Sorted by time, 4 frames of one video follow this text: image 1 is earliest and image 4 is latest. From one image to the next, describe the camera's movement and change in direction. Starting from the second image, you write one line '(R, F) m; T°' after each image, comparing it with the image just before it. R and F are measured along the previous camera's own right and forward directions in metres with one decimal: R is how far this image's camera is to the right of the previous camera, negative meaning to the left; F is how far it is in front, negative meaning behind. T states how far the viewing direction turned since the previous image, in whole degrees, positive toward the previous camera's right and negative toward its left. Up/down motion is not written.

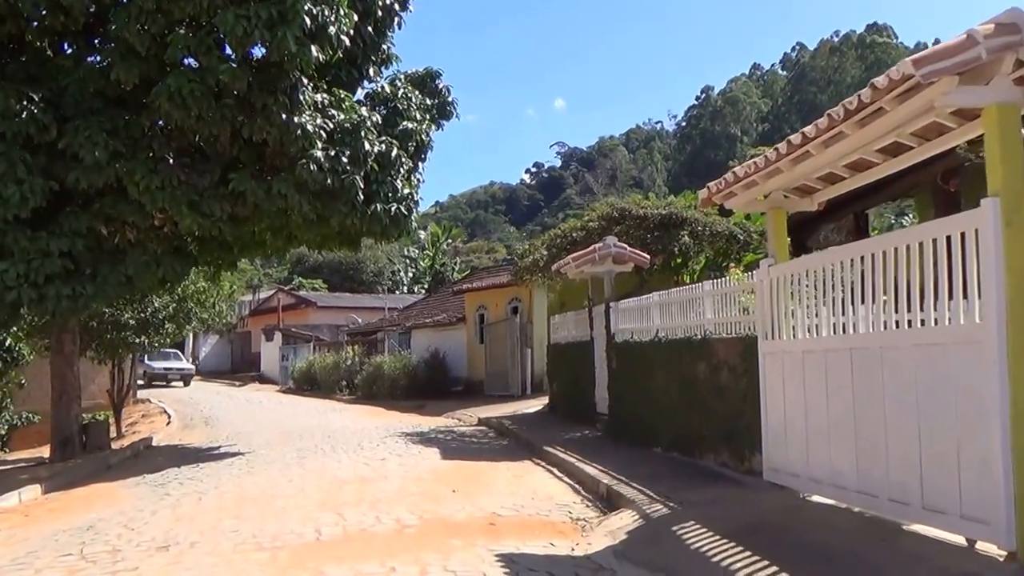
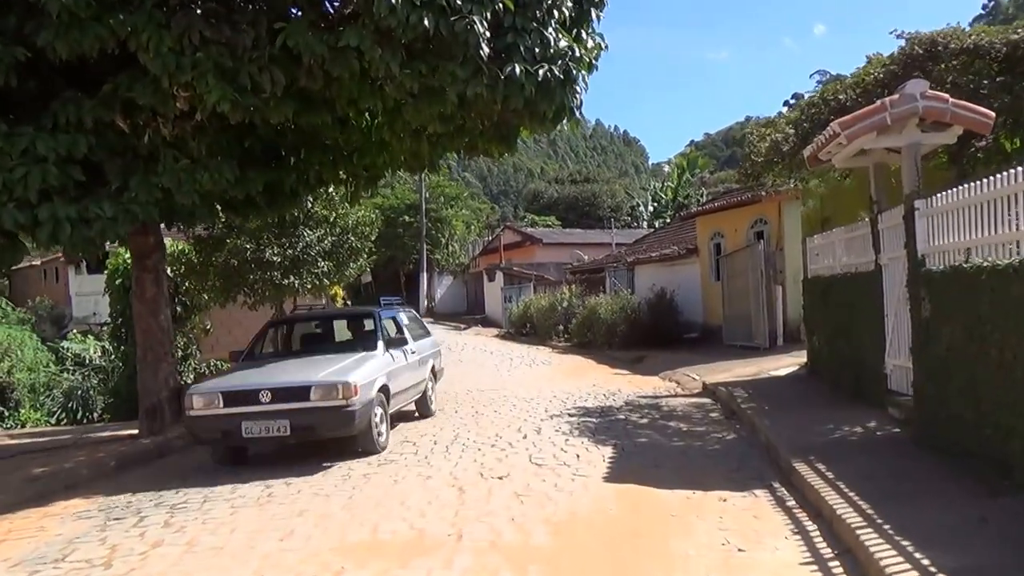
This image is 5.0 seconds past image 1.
(+0.3, +5.0) m; -16°
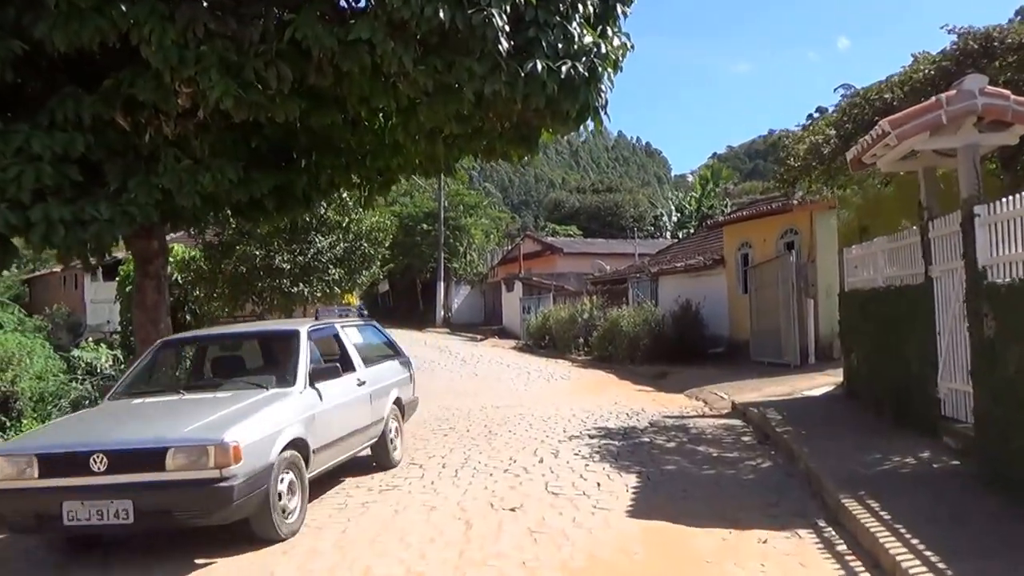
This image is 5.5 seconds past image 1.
(0.0, +0.6) m; -1°
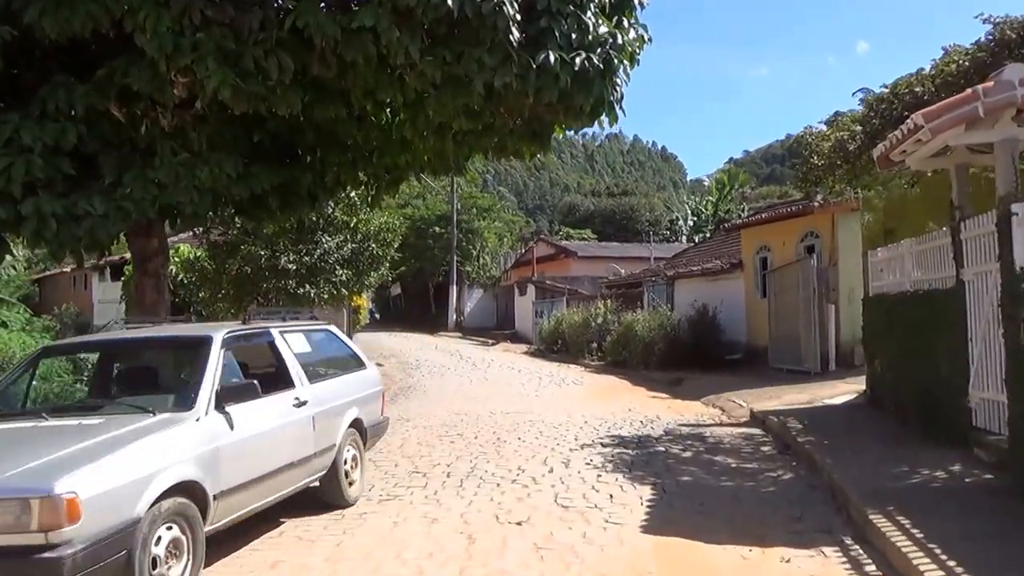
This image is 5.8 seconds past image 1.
(0.0, +0.3) m; -1°
